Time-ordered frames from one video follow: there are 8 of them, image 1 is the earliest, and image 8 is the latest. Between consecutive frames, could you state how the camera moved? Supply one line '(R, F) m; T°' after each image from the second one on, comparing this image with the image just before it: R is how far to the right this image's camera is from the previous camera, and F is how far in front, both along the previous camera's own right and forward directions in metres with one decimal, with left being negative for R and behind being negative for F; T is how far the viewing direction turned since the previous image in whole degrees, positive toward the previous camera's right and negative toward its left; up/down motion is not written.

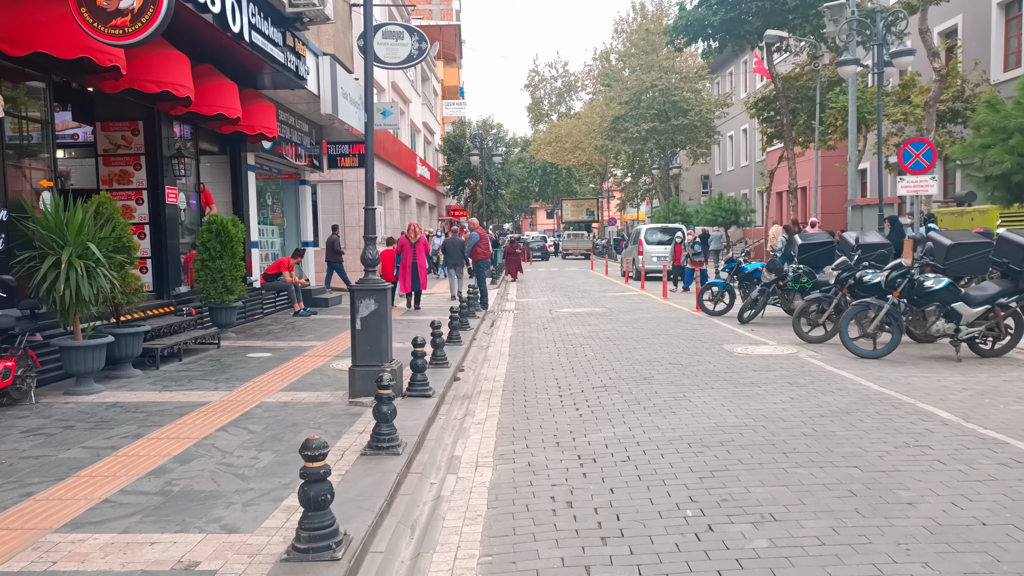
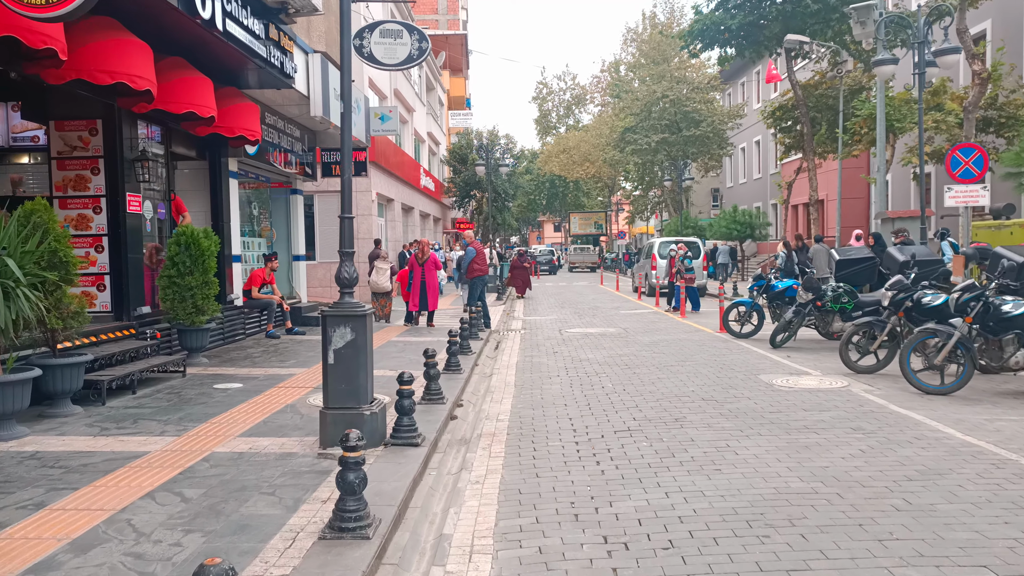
(0.0, +1.3) m; -1°
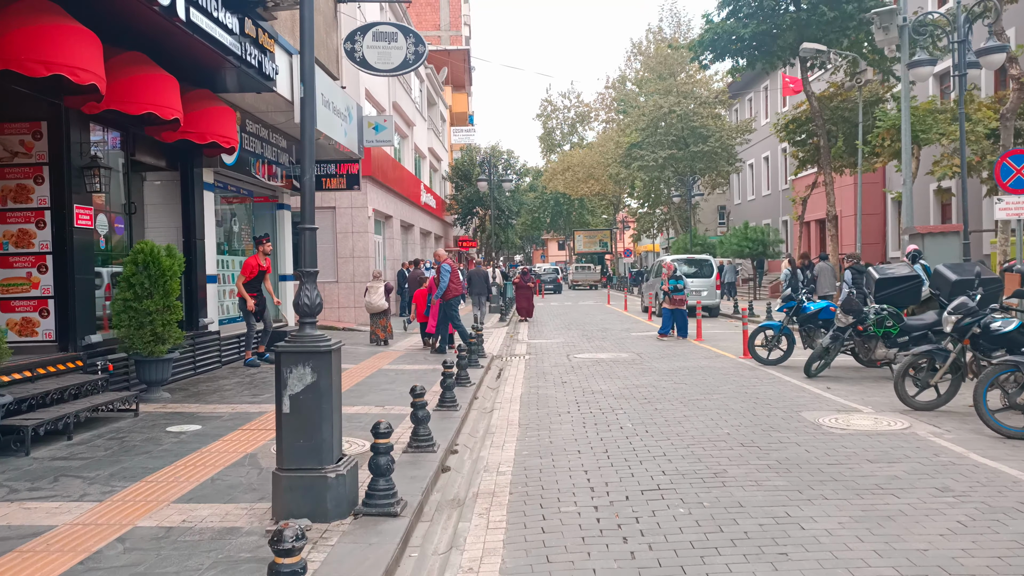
(0.0, +1.3) m; 0°
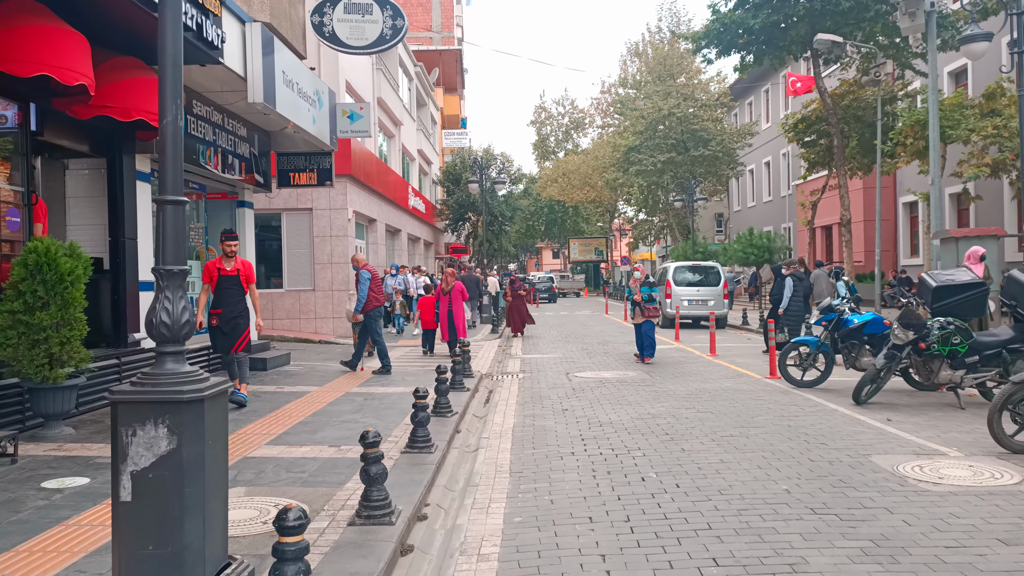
(0.0, +1.8) m; 0°
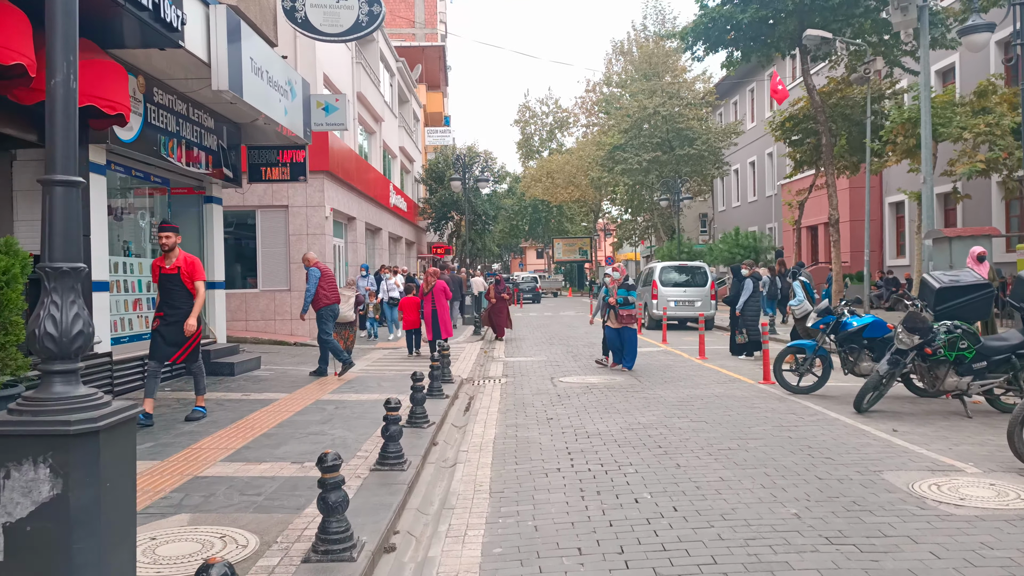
(0.0, +0.6) m; +1°
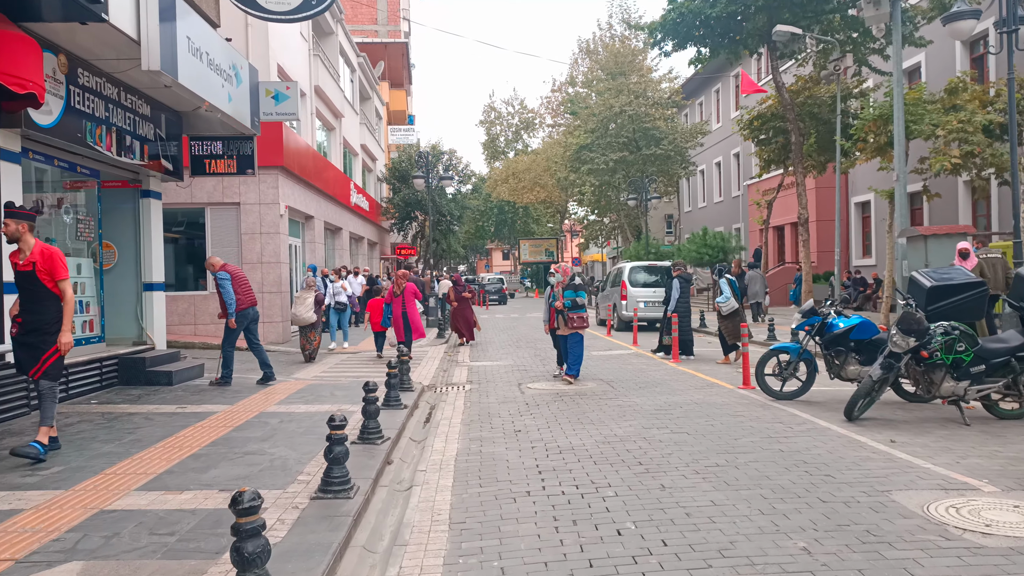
(0.0, +0.8) m; +3°
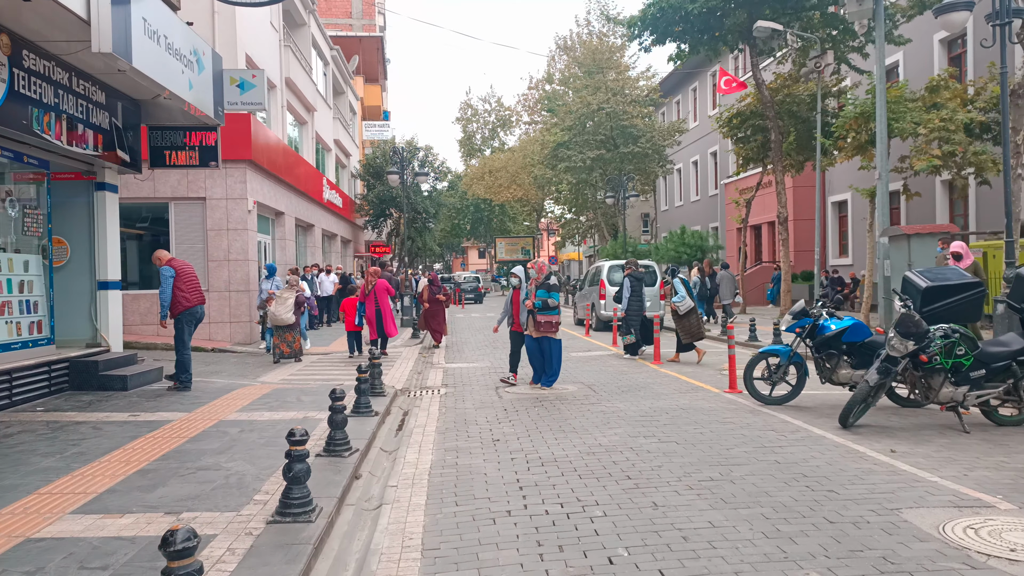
(0.0, +0.5) m; +2°
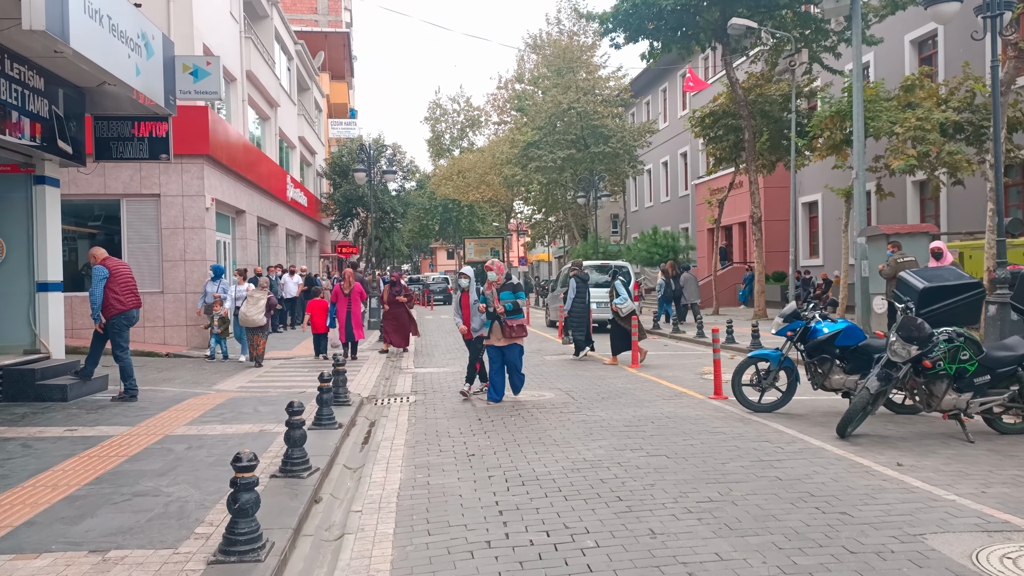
(-0.1, +0.6) m; +2°
